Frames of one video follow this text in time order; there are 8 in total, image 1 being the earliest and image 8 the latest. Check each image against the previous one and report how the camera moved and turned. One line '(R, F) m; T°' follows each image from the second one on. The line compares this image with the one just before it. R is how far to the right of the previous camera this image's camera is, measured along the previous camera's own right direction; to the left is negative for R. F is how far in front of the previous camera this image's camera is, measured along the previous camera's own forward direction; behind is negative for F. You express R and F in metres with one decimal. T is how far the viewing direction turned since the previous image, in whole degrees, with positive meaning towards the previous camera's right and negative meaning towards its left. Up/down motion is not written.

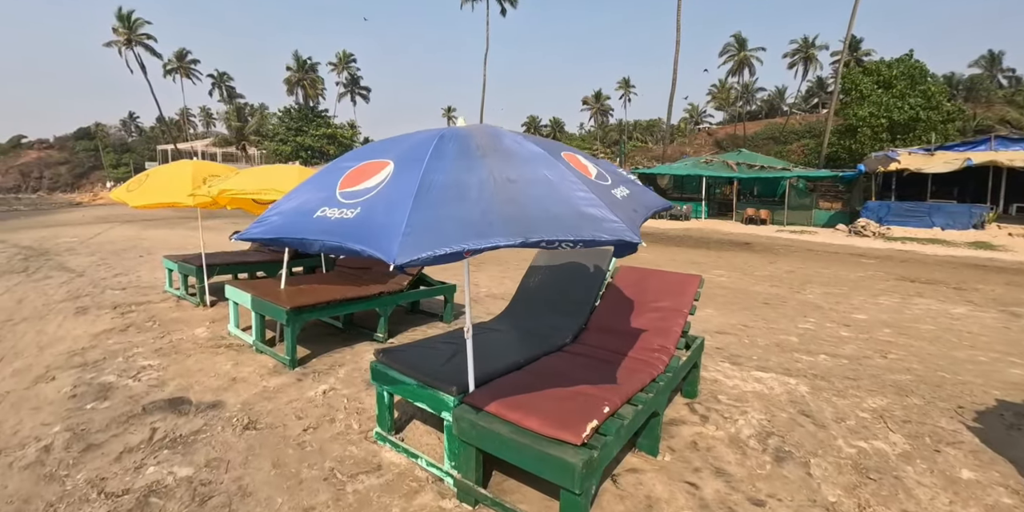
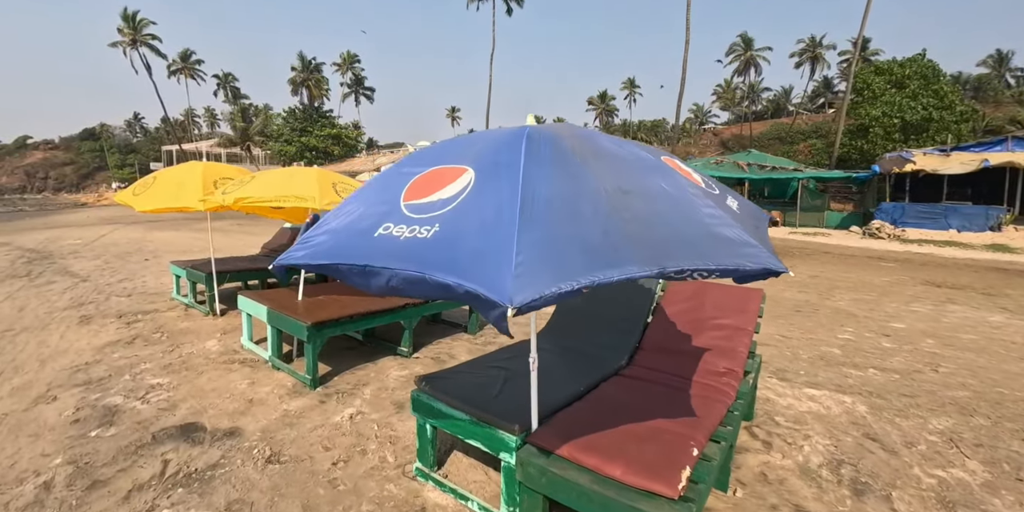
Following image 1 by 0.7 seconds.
(-0.3, +0.4) m; 0°
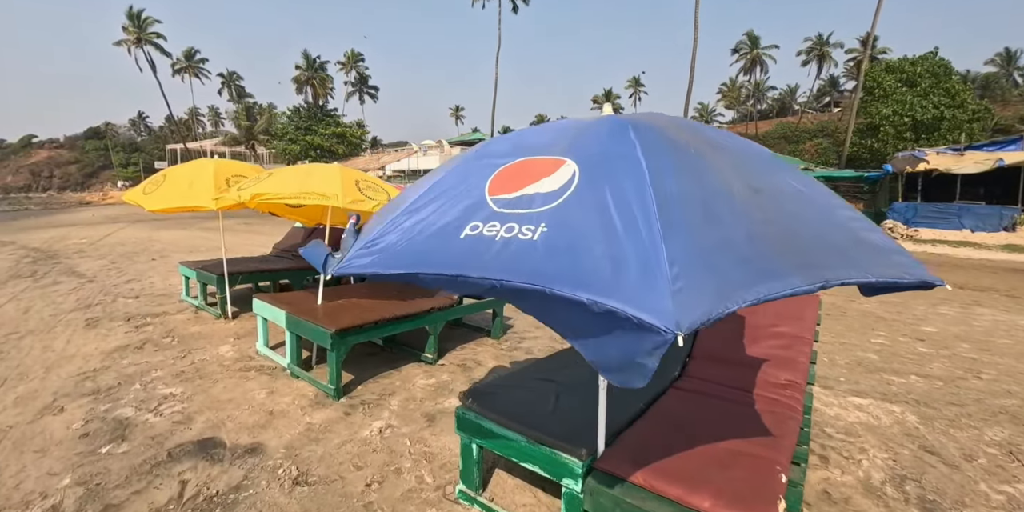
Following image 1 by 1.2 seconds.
(-0.3, +0.3) m; 0°
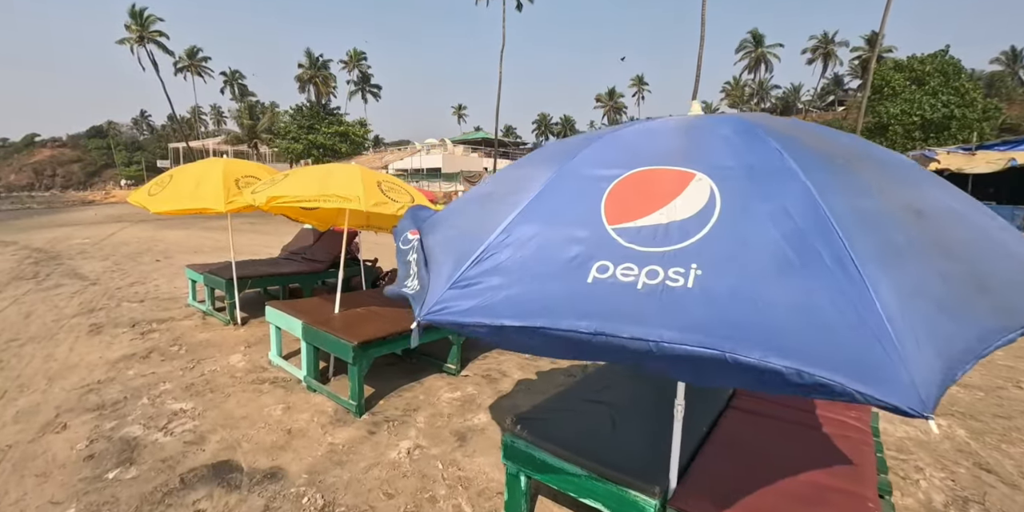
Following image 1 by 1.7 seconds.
(-0.2, +0.2) m; 0°
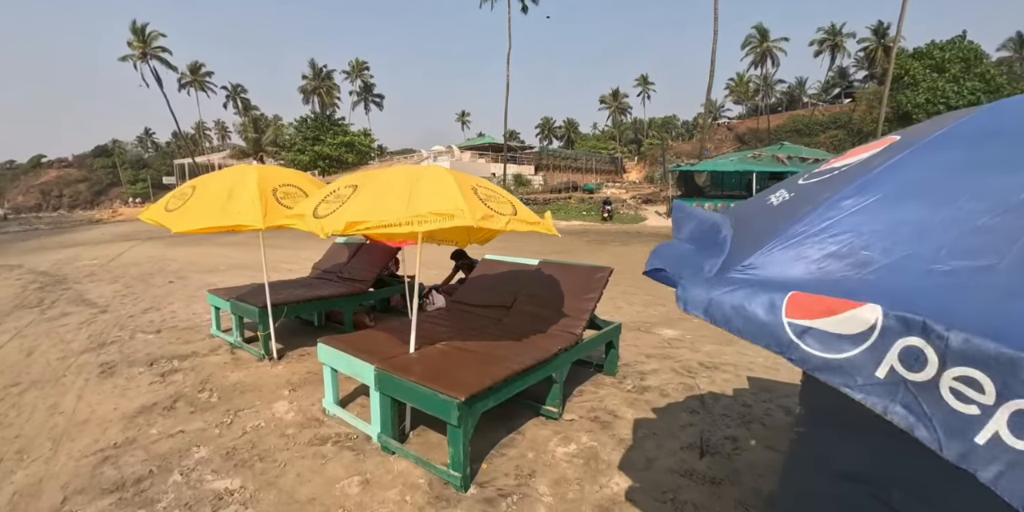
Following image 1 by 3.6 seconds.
(-0.8, +0.8) m; 0°
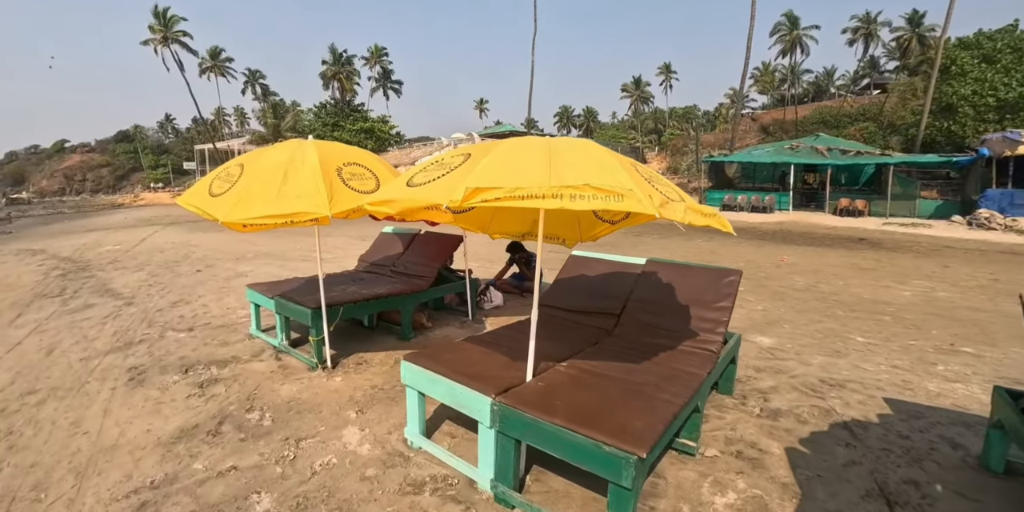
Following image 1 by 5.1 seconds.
(-0.7, +0.7) m; -1°
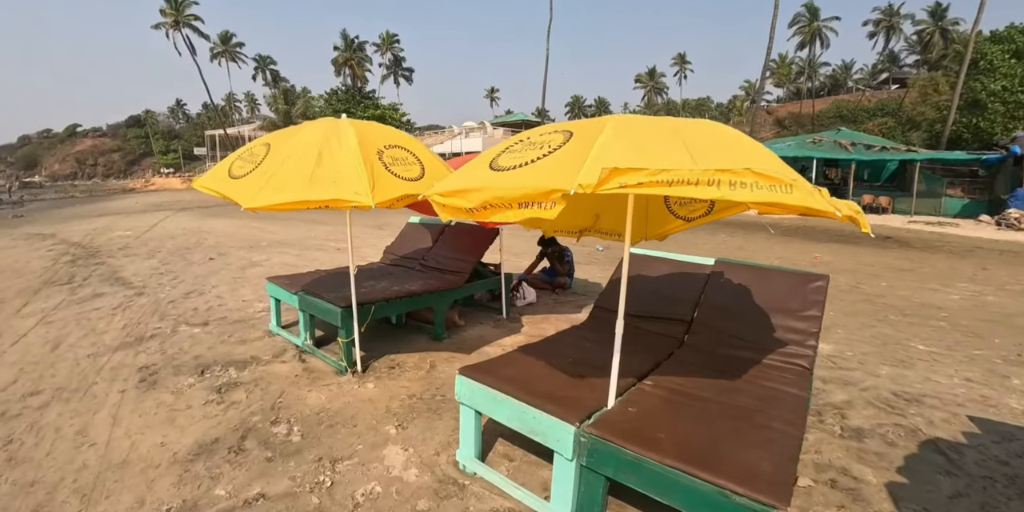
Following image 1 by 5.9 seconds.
(-0.3, +0.4) m; -1°
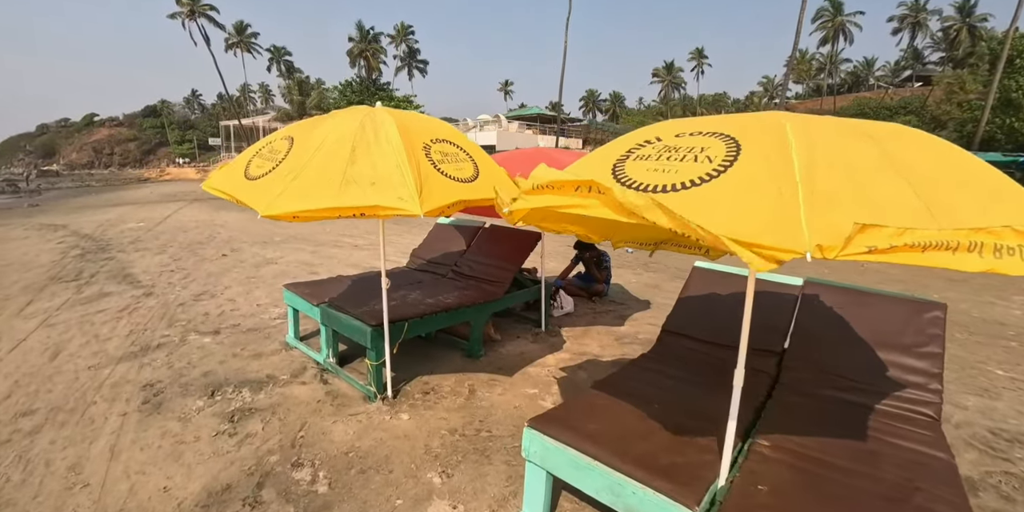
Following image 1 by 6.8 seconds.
(-0.3, +0.4) m; -1°
